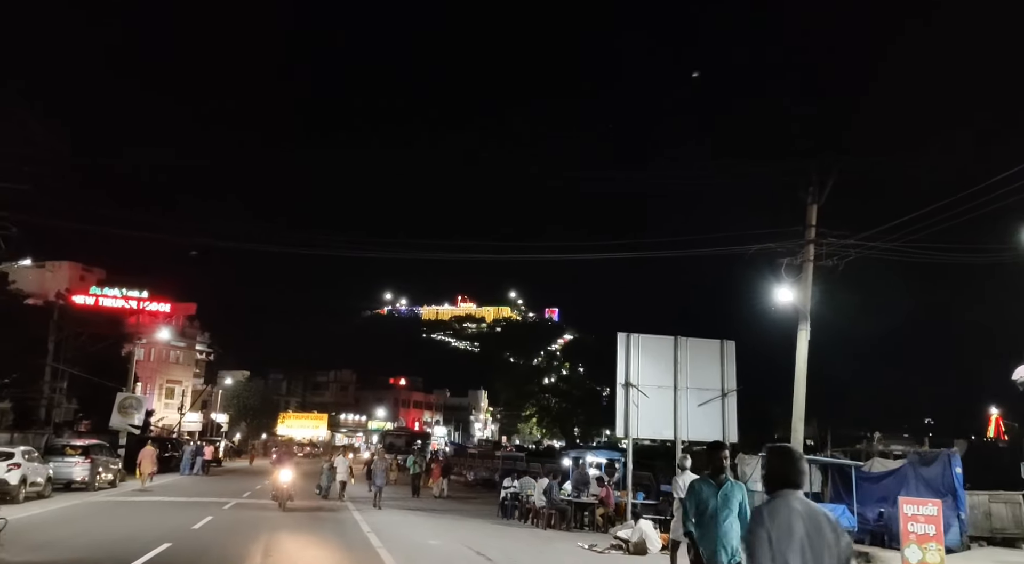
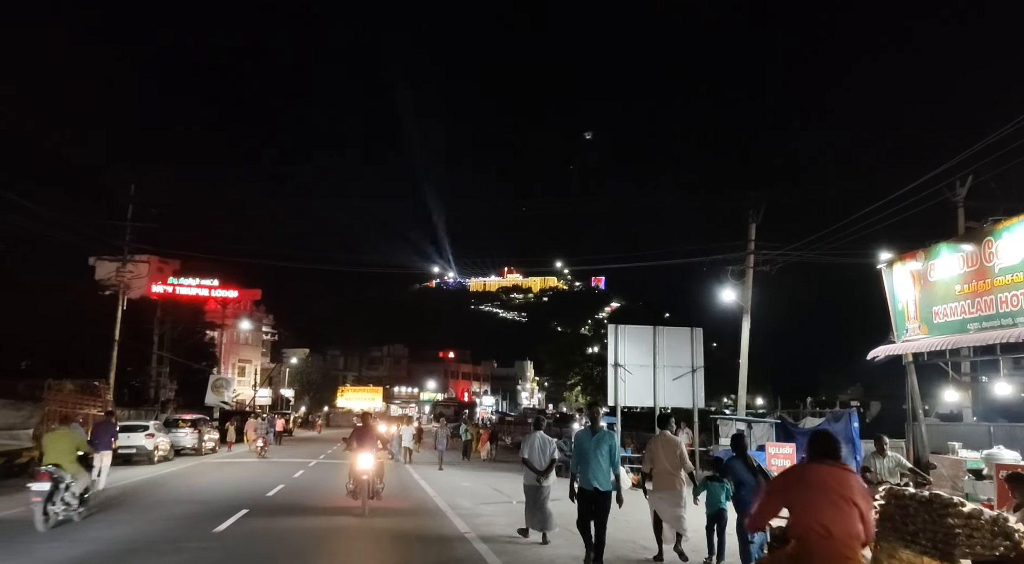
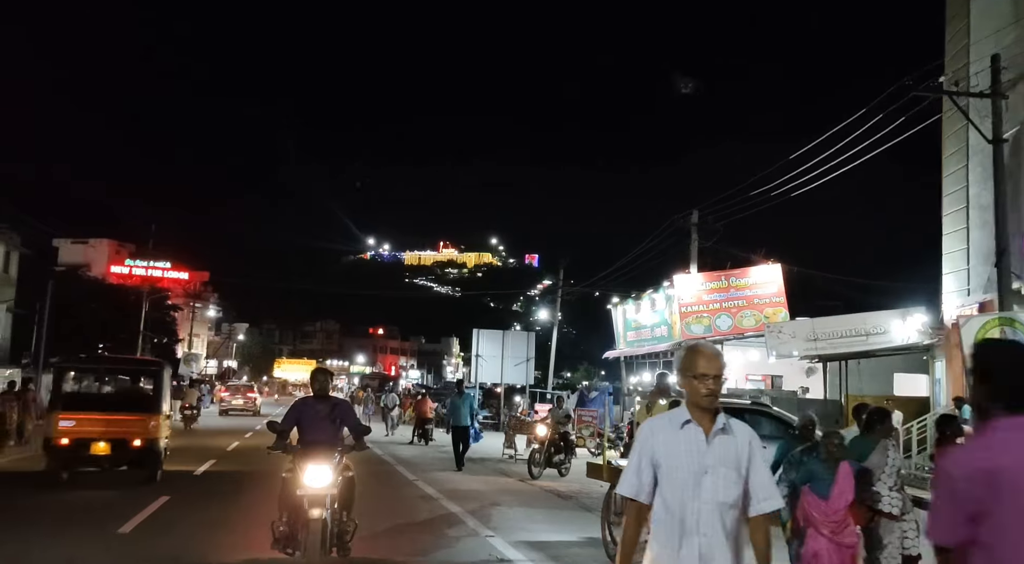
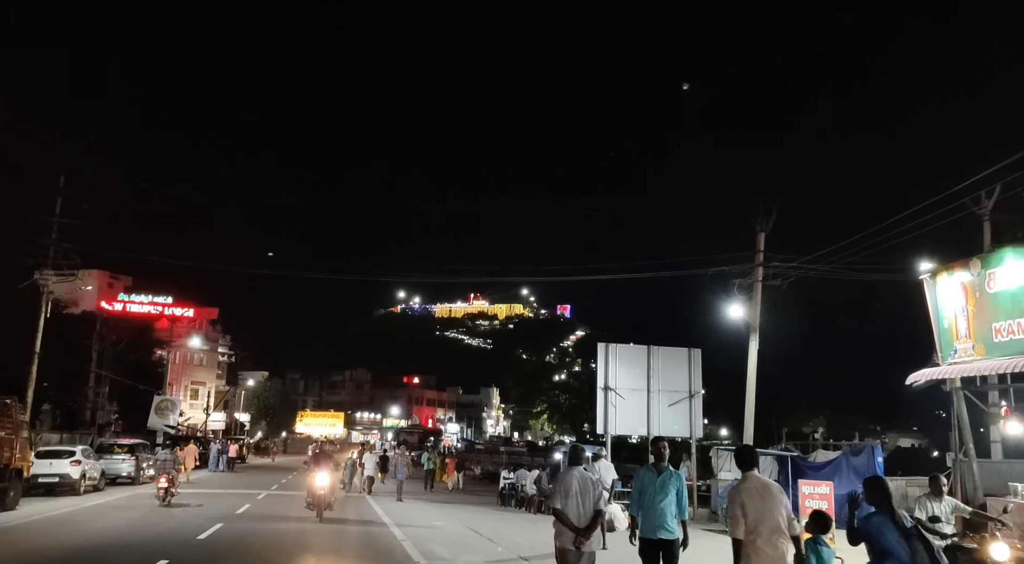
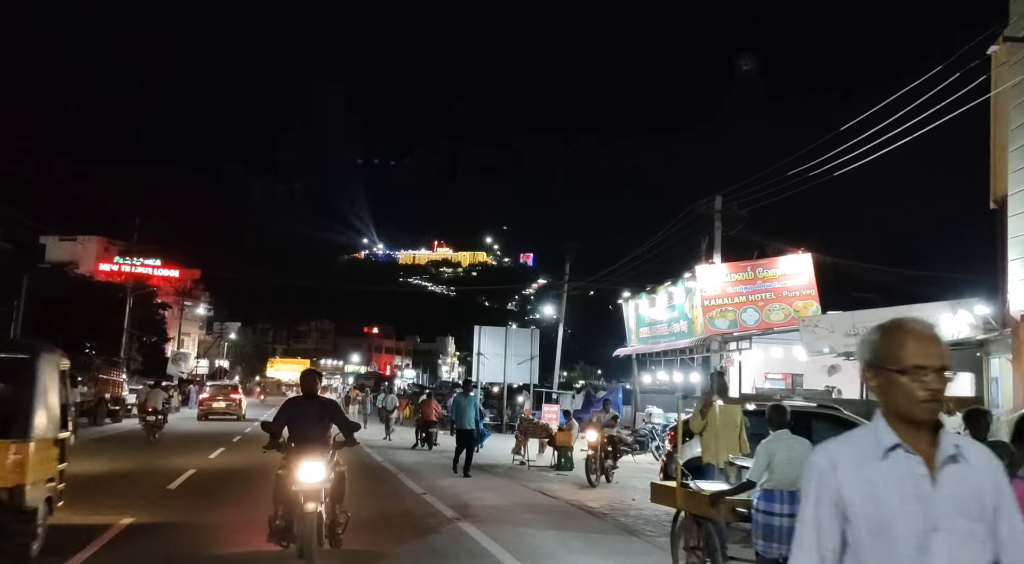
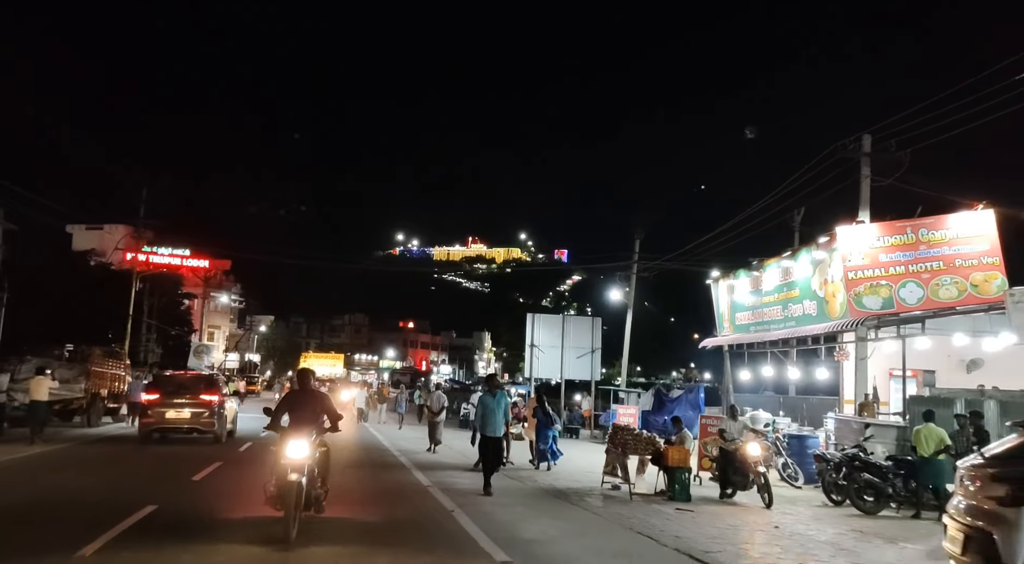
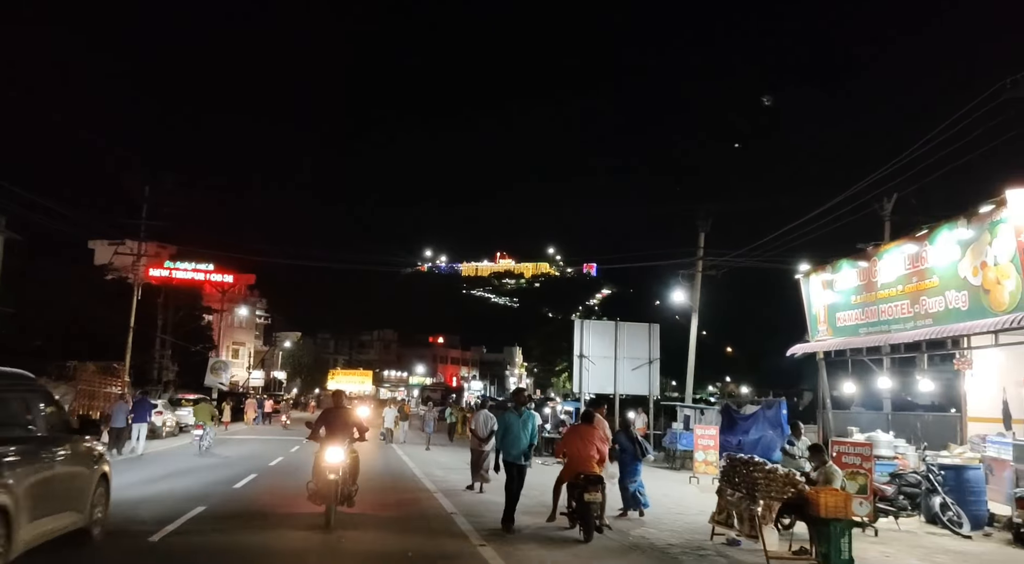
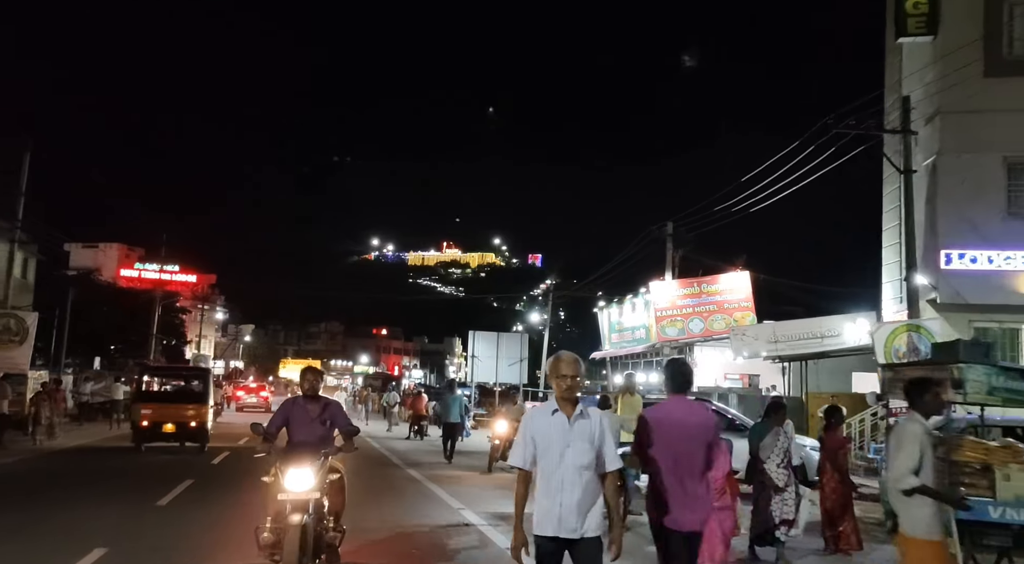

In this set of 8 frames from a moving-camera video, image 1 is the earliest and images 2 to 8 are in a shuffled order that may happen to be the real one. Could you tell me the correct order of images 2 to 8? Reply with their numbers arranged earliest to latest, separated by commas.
4, 2, 7, 6, 5, 3, 8
